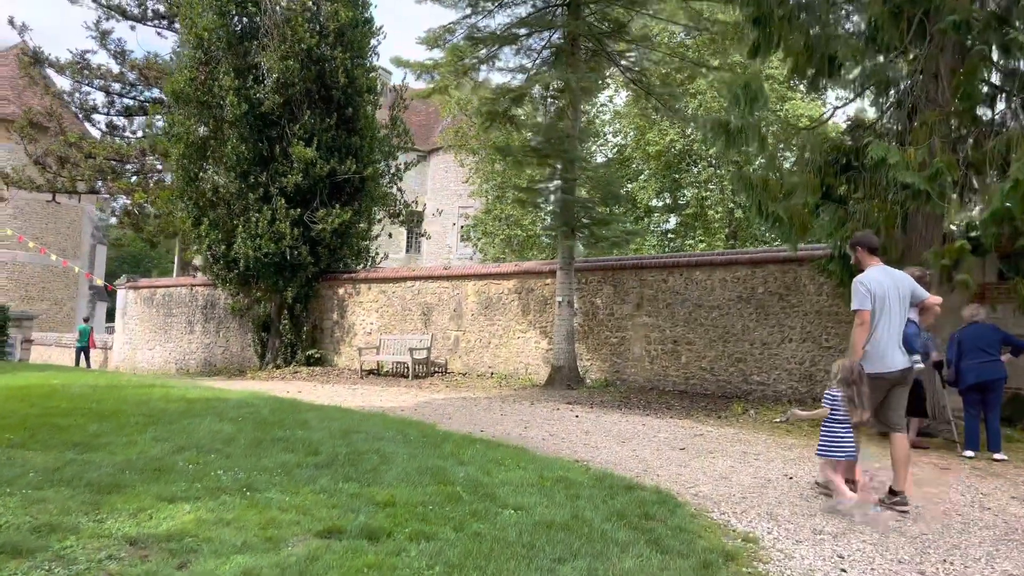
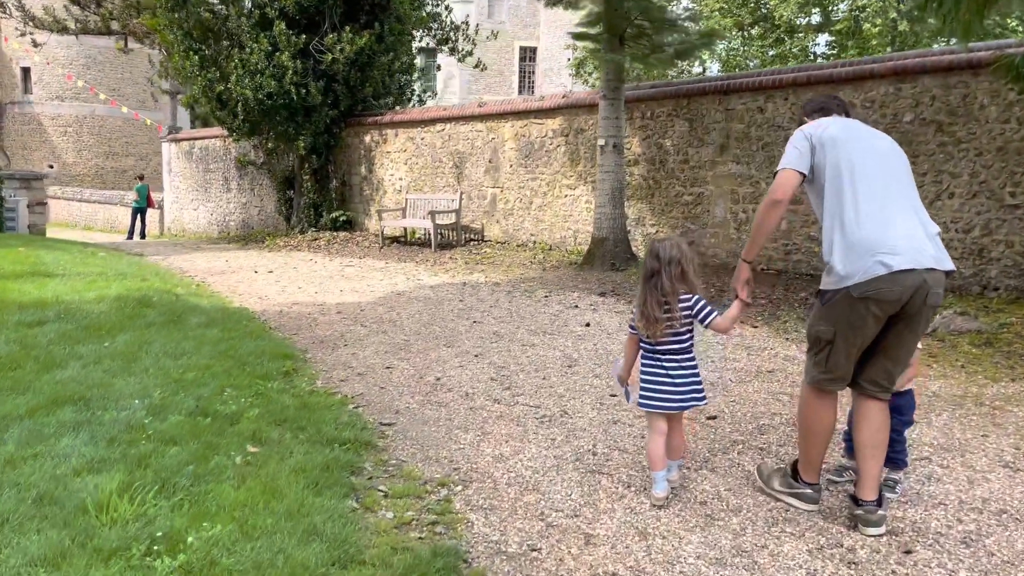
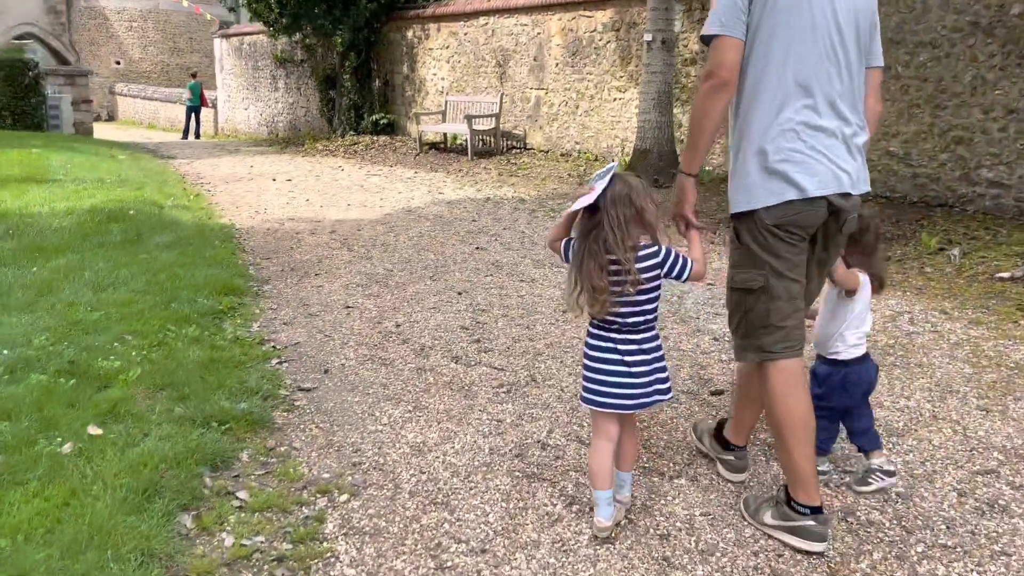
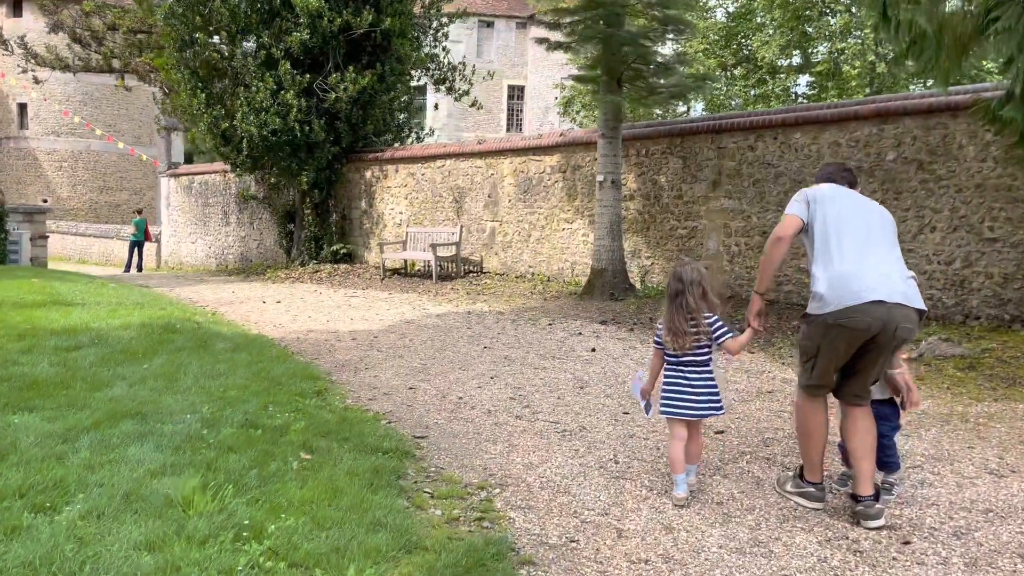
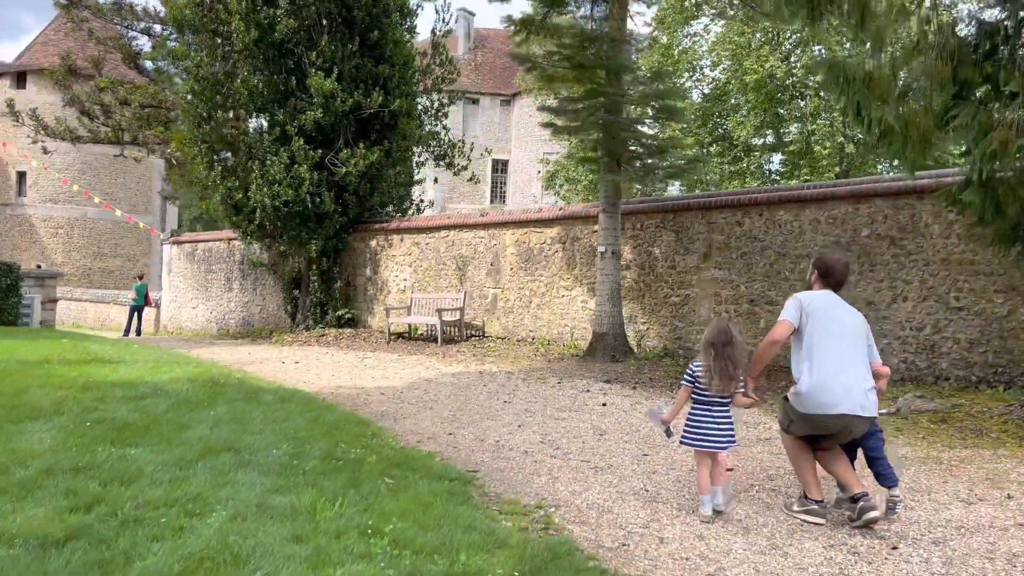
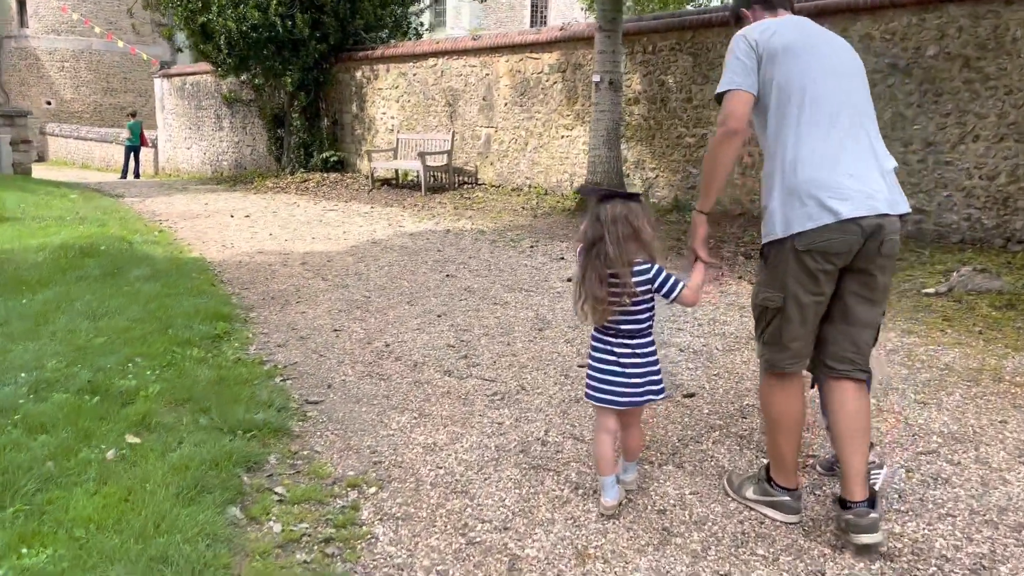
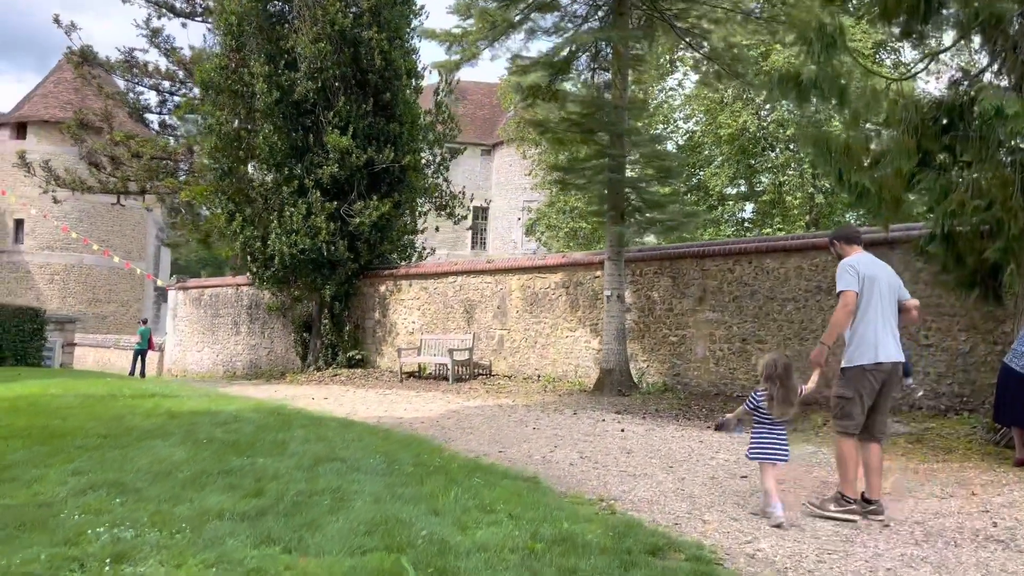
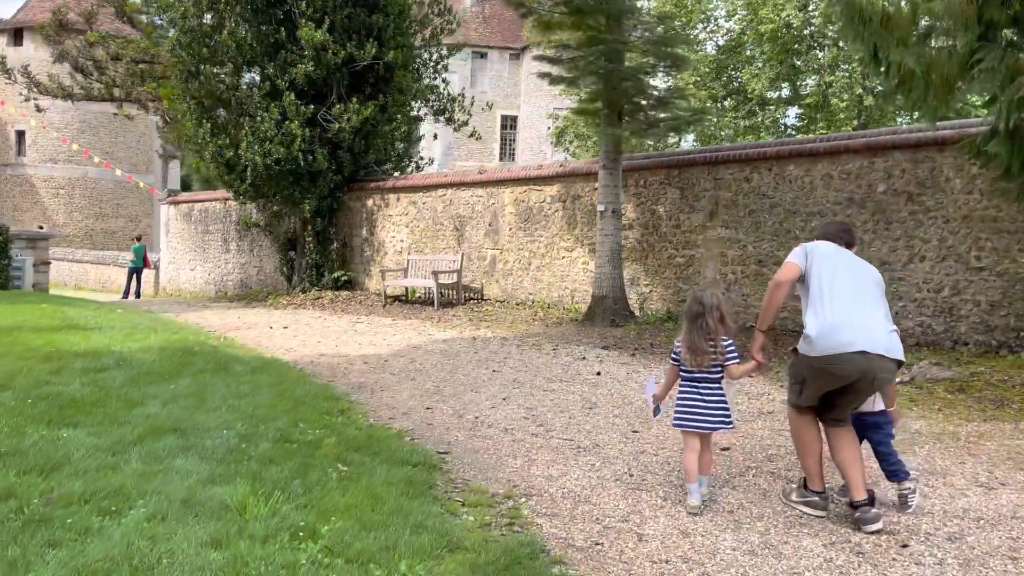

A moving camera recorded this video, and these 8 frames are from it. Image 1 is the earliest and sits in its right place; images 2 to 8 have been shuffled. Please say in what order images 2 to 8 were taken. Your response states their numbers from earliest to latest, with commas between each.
7, 5, 8, 4, 2, 6, 3
